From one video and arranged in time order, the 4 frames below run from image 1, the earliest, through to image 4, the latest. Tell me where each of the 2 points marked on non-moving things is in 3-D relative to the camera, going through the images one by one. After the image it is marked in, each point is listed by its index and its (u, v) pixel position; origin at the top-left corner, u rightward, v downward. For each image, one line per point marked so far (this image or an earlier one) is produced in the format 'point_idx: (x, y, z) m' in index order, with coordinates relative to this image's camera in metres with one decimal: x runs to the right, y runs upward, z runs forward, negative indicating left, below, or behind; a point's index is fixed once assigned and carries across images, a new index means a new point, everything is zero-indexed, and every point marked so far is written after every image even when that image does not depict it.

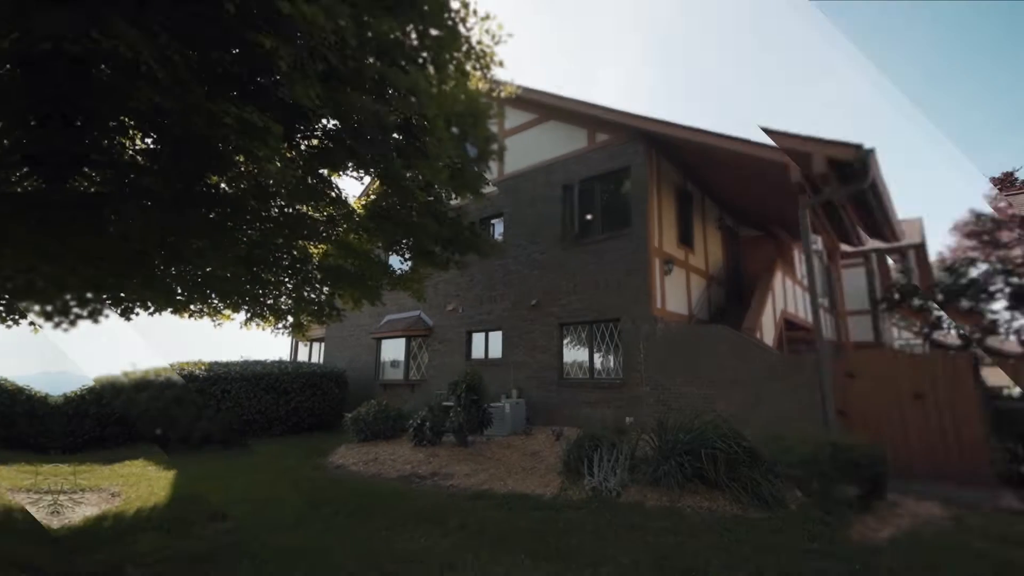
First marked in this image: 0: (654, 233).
0: (+2.6, +1.1, +8.3) m
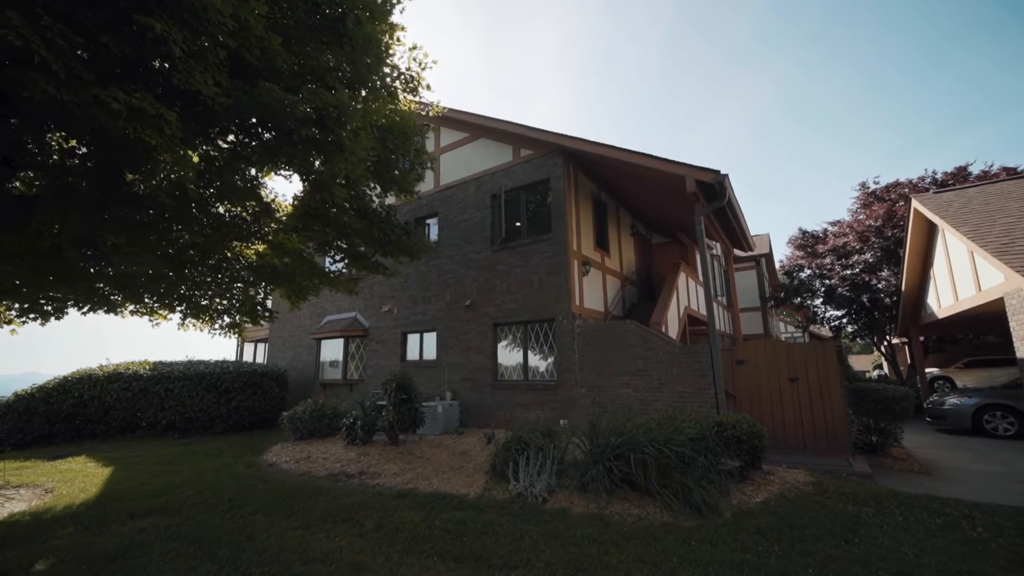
0: (+1.3, +1.1, +8.9) m
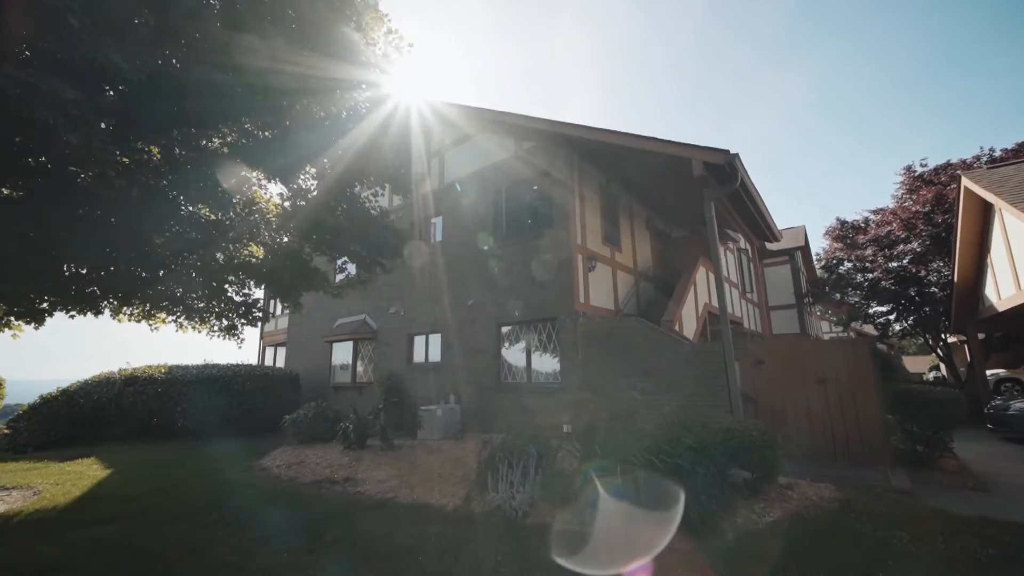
0: (+1.3, +1.1, +8.4) m
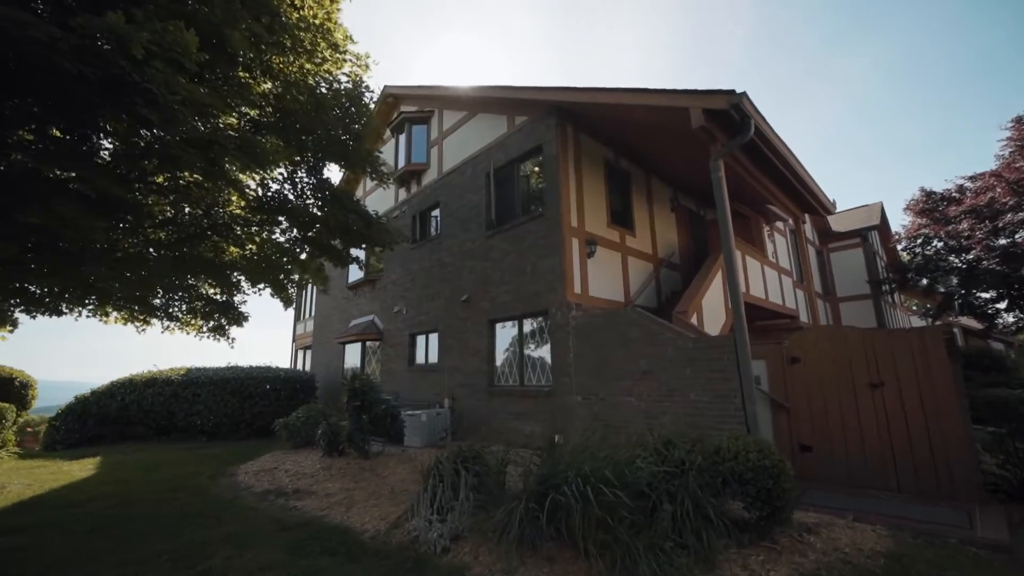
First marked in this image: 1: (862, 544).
0: (+1.2, +1.3, +7.3) m
1: (+2.6, -1.9, +3.5) m
